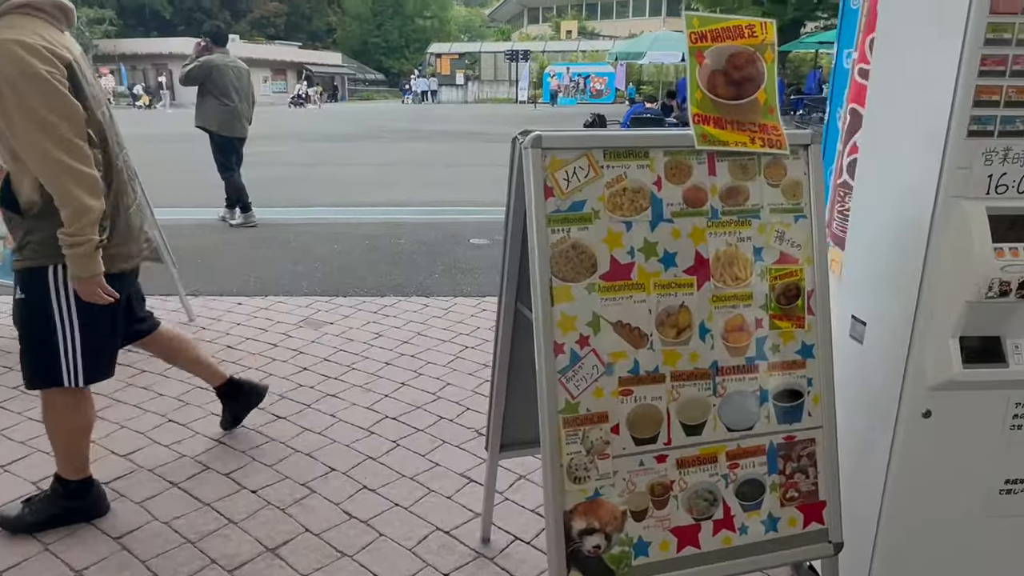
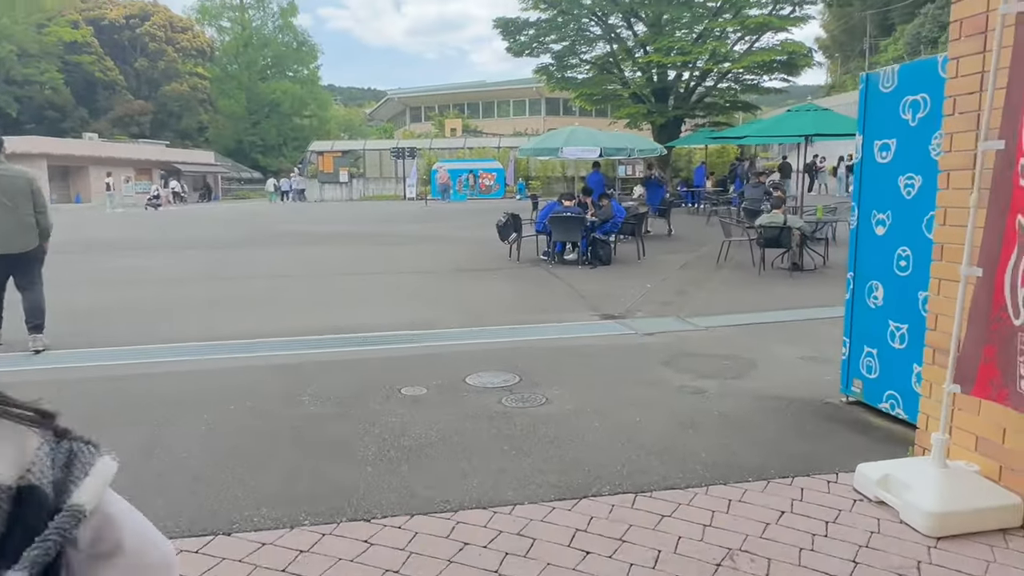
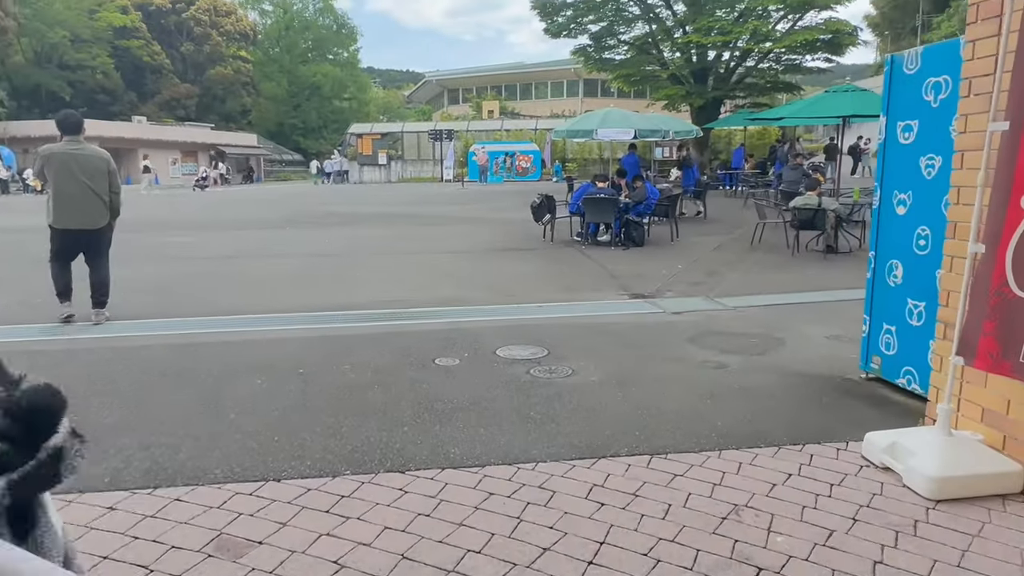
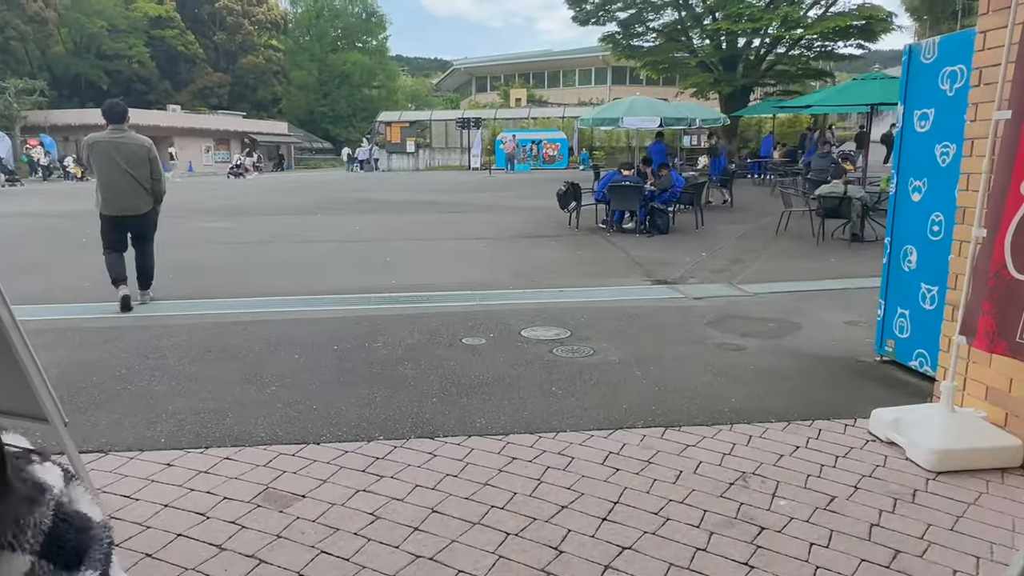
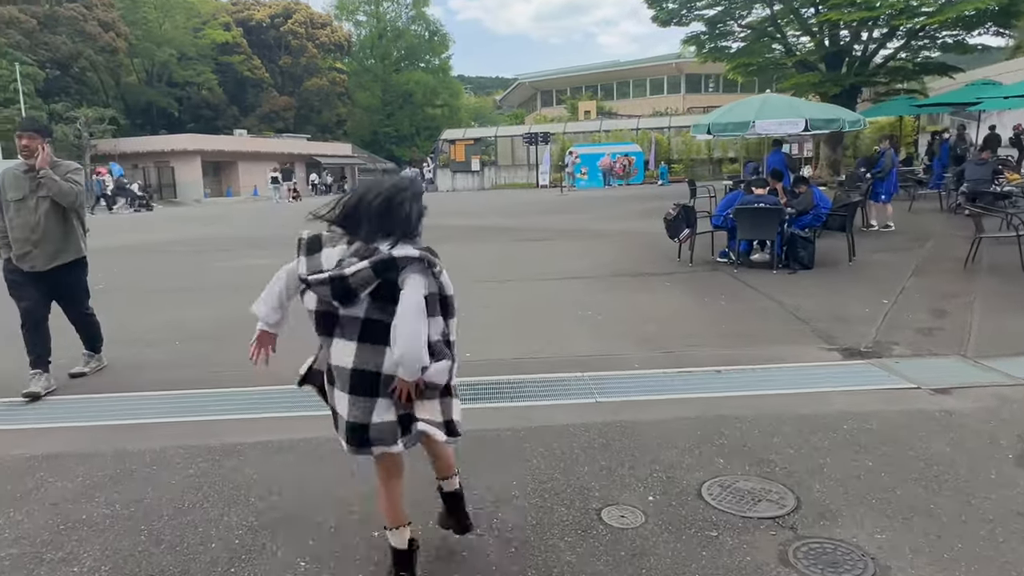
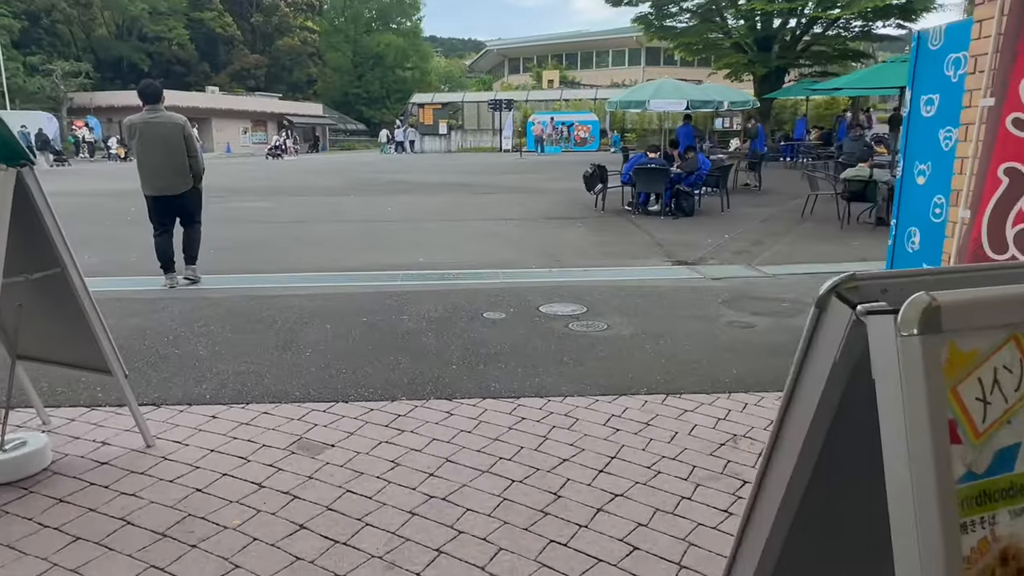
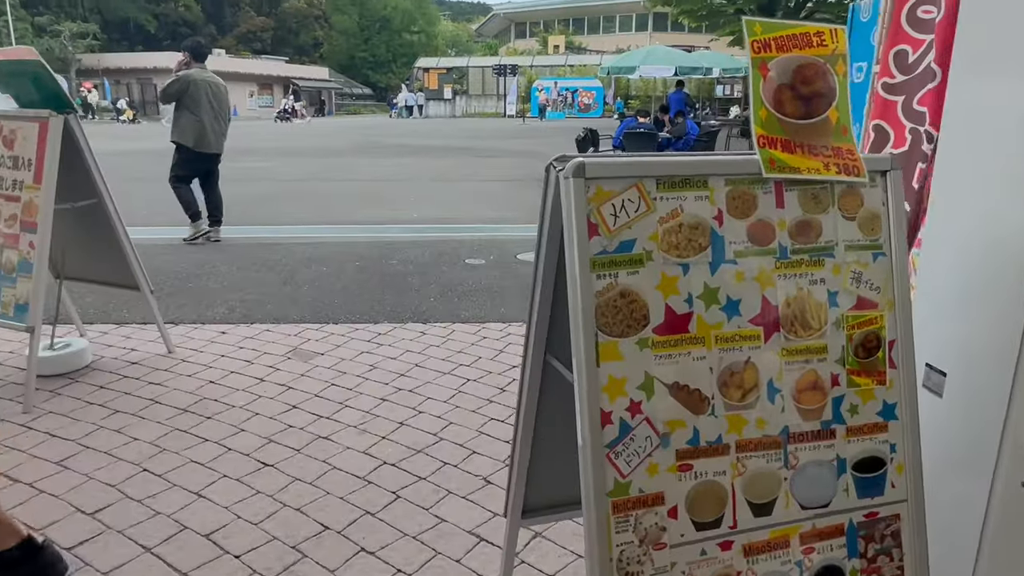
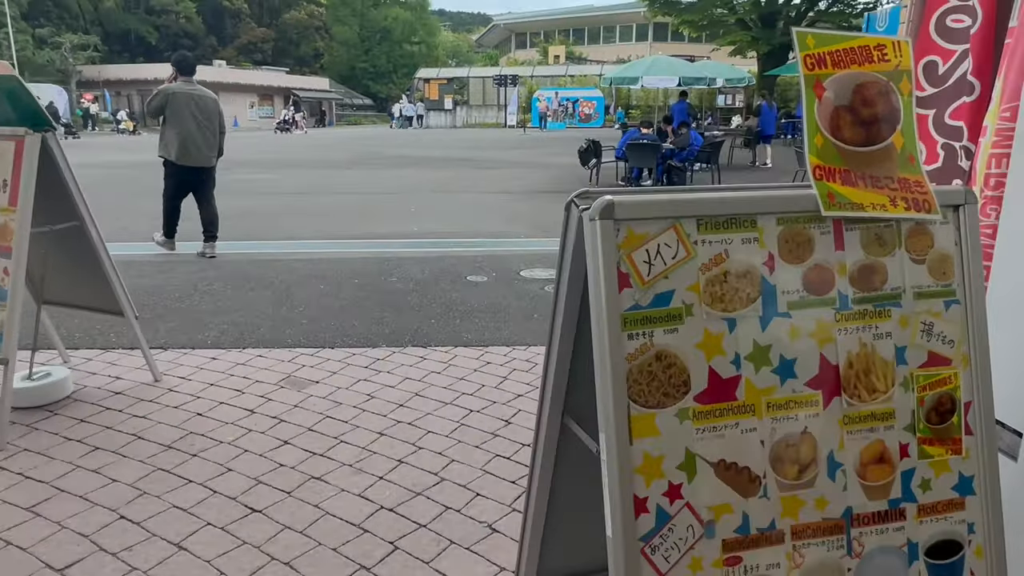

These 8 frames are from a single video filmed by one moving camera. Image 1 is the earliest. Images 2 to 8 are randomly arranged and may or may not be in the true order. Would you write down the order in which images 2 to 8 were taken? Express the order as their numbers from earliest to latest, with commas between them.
7, 8, 6, 4, 3, 2, 5
